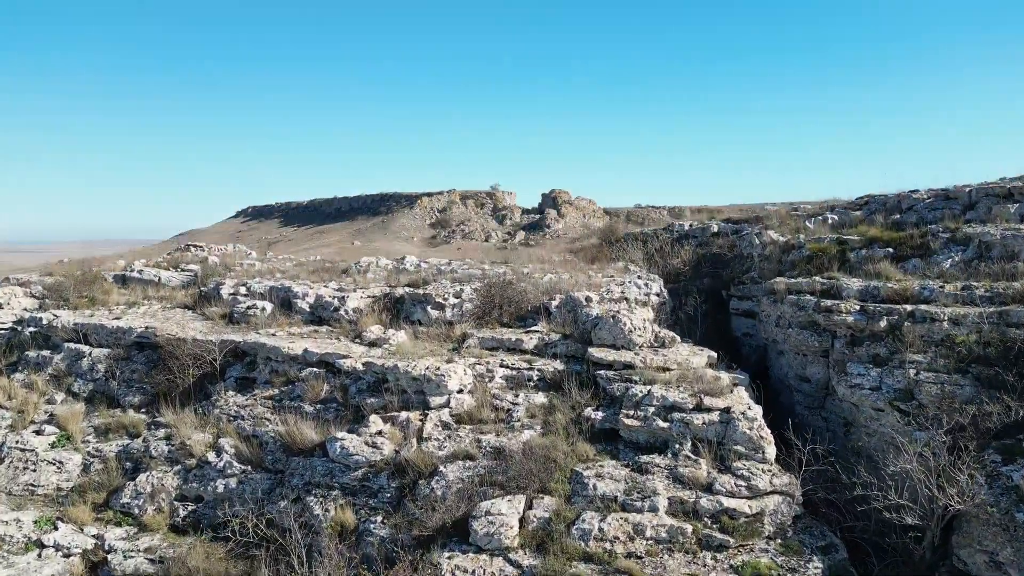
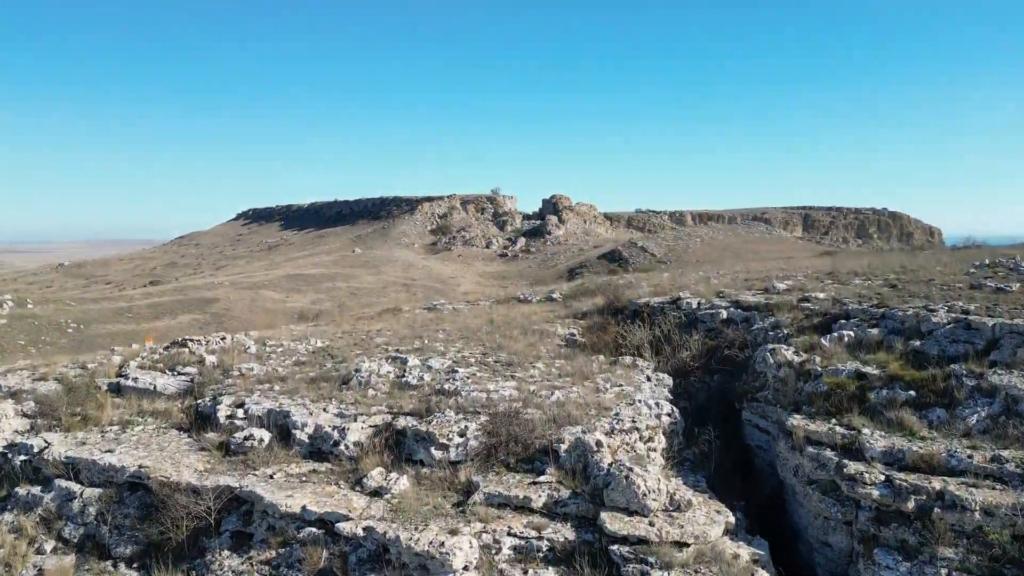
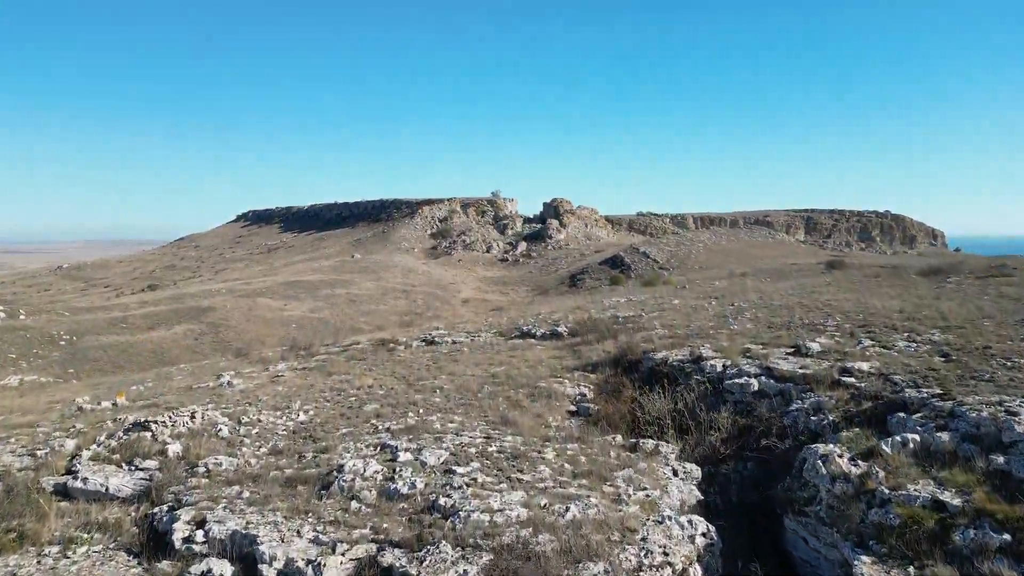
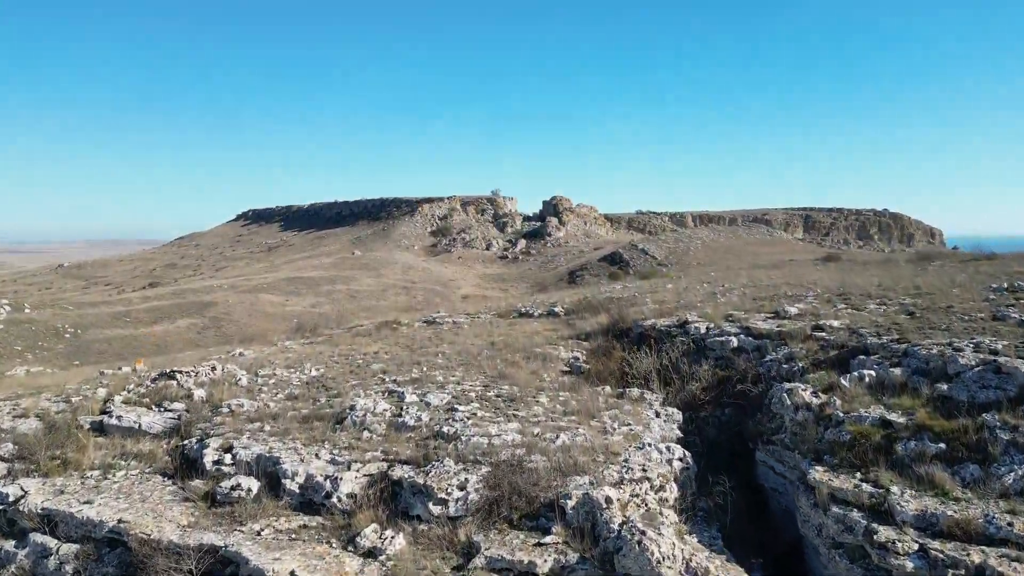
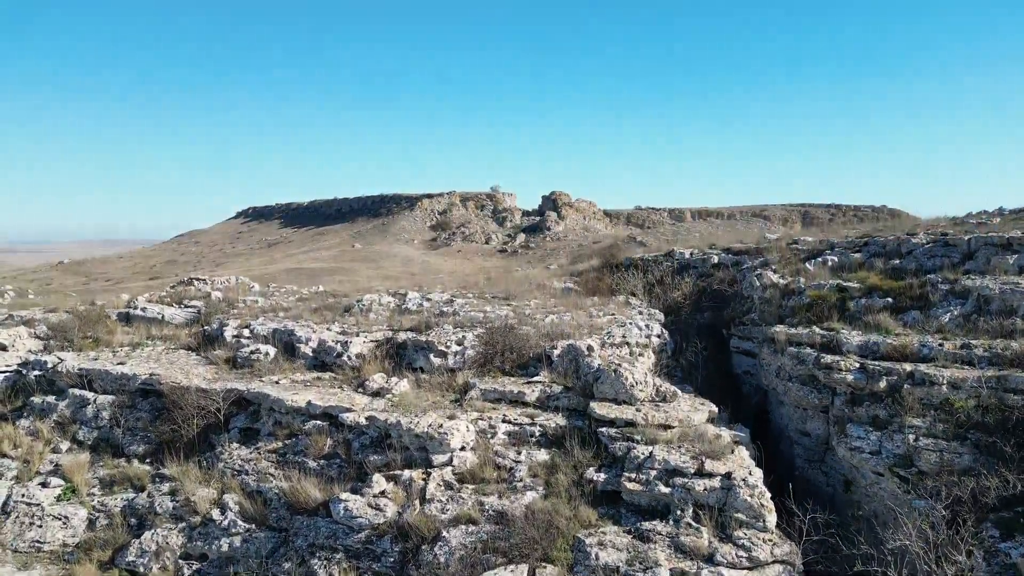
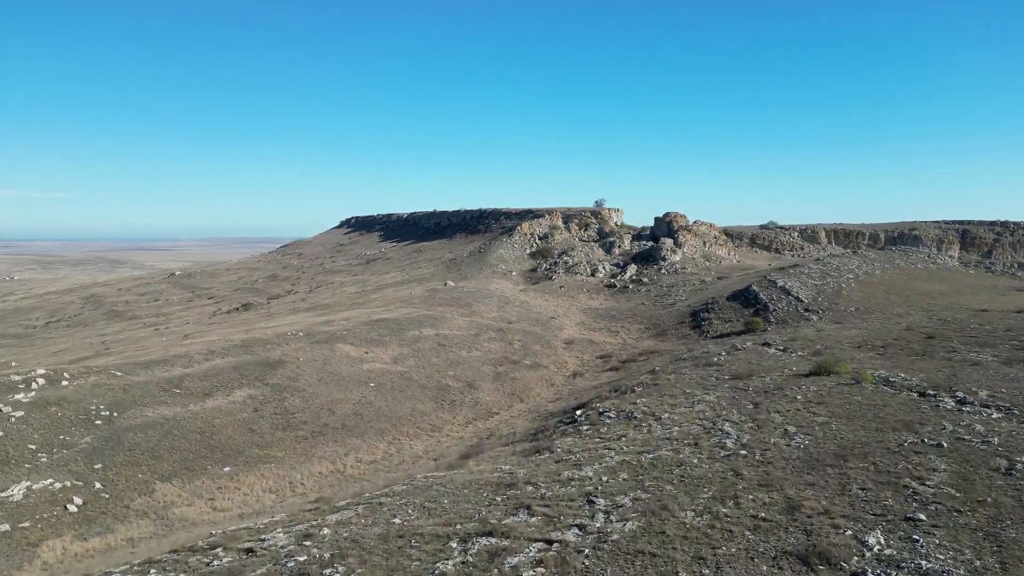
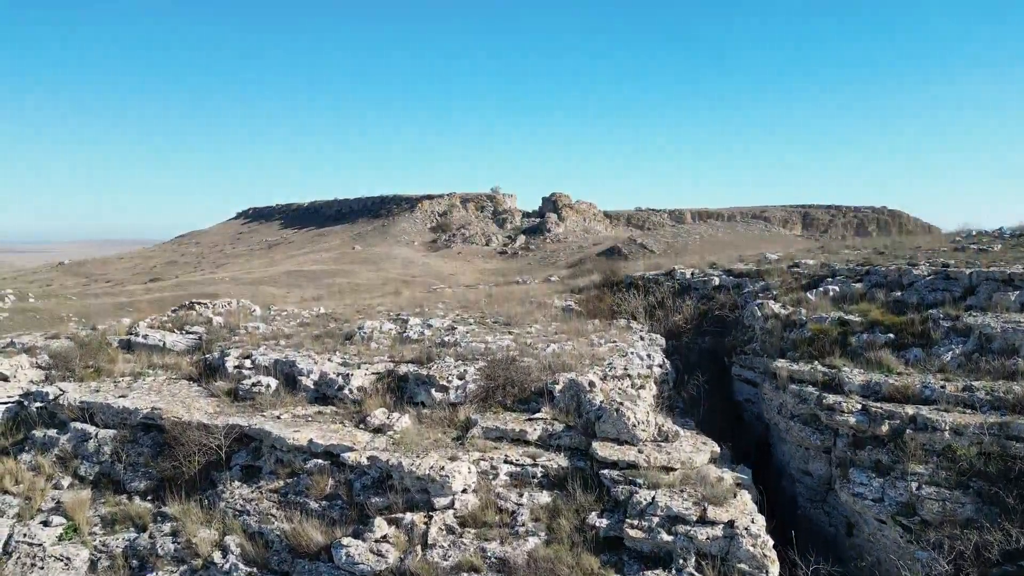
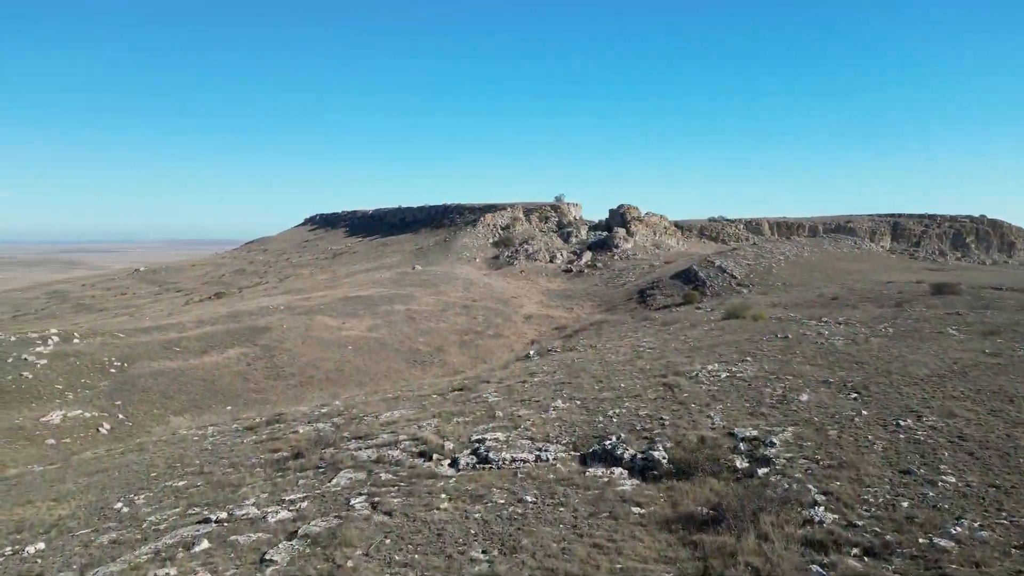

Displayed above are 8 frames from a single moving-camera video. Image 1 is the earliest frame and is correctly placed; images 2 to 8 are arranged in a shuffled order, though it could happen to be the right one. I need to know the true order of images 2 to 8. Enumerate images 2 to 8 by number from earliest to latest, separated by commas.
5, 7, 2, 4, 3, 8, 6
